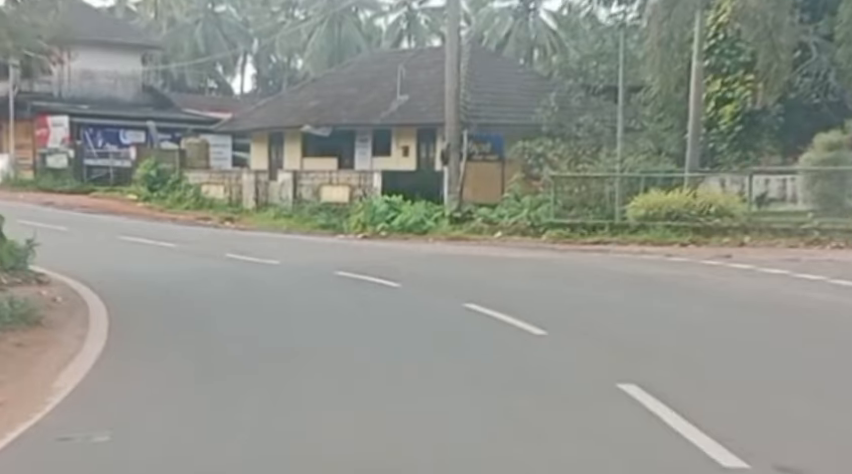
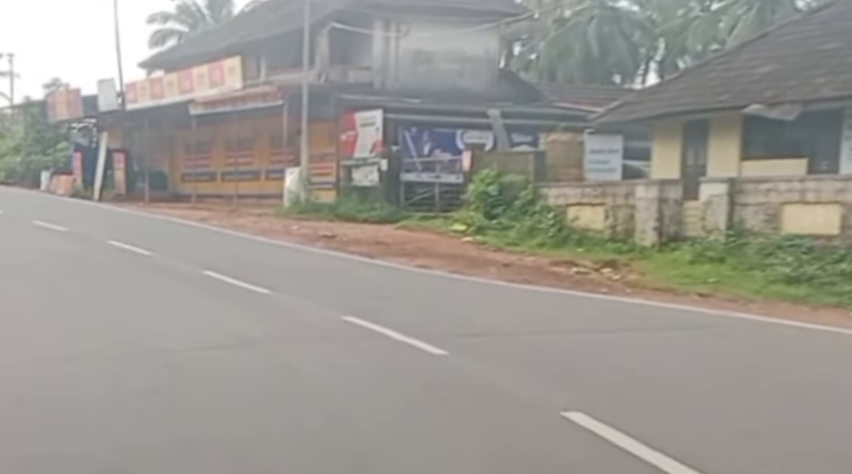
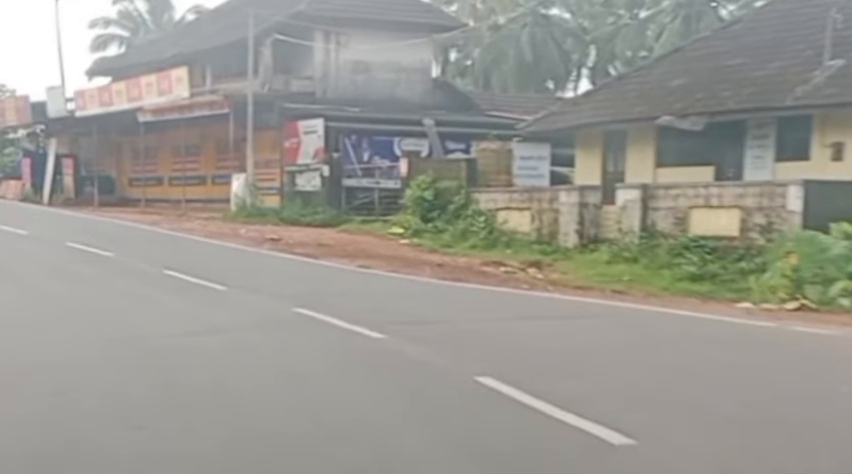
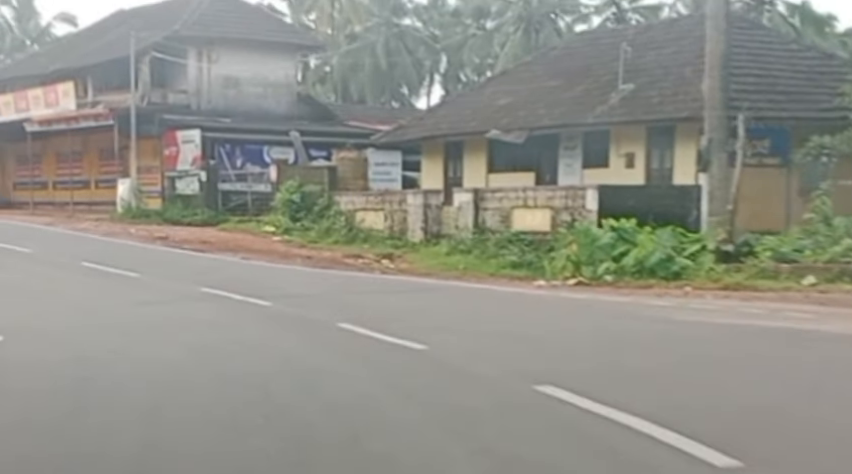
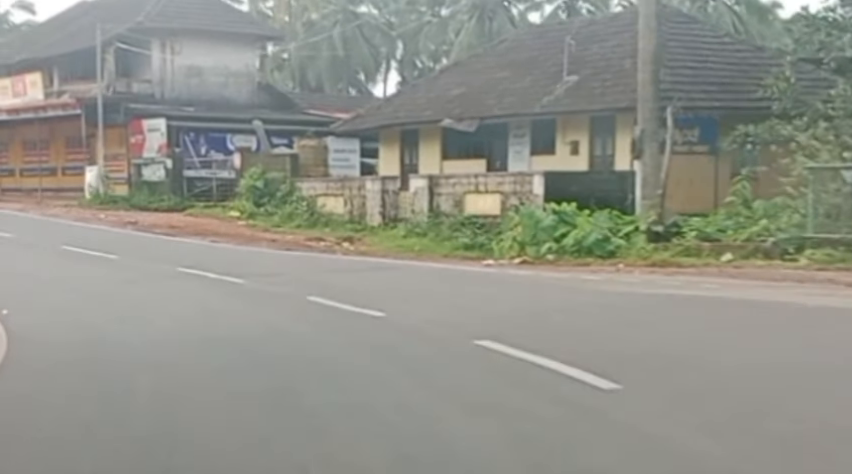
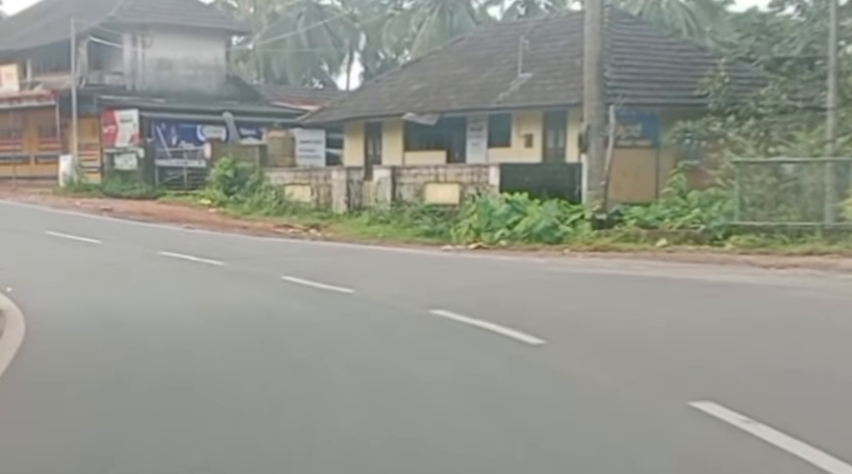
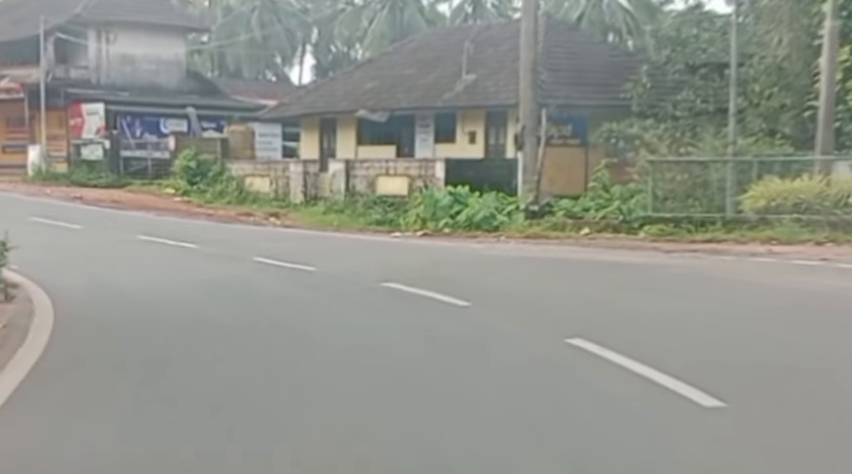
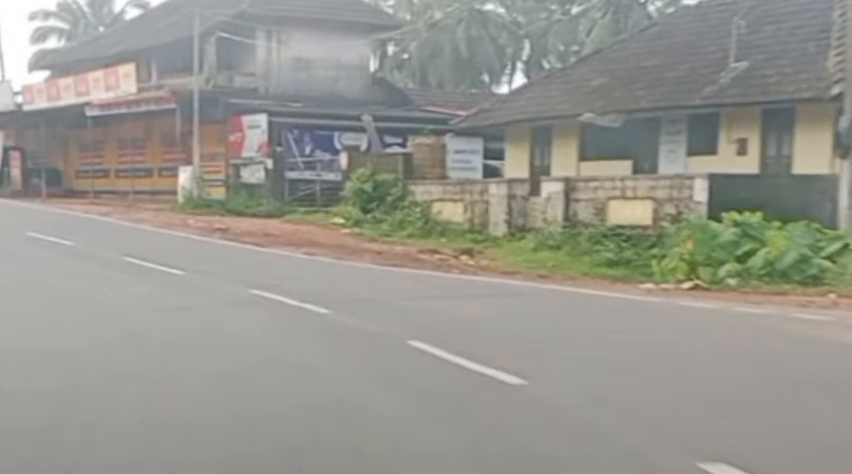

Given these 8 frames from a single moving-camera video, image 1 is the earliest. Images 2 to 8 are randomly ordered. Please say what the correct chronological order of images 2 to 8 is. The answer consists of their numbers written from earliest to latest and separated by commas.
7, 6, 5, 4, 8, 3, 2
